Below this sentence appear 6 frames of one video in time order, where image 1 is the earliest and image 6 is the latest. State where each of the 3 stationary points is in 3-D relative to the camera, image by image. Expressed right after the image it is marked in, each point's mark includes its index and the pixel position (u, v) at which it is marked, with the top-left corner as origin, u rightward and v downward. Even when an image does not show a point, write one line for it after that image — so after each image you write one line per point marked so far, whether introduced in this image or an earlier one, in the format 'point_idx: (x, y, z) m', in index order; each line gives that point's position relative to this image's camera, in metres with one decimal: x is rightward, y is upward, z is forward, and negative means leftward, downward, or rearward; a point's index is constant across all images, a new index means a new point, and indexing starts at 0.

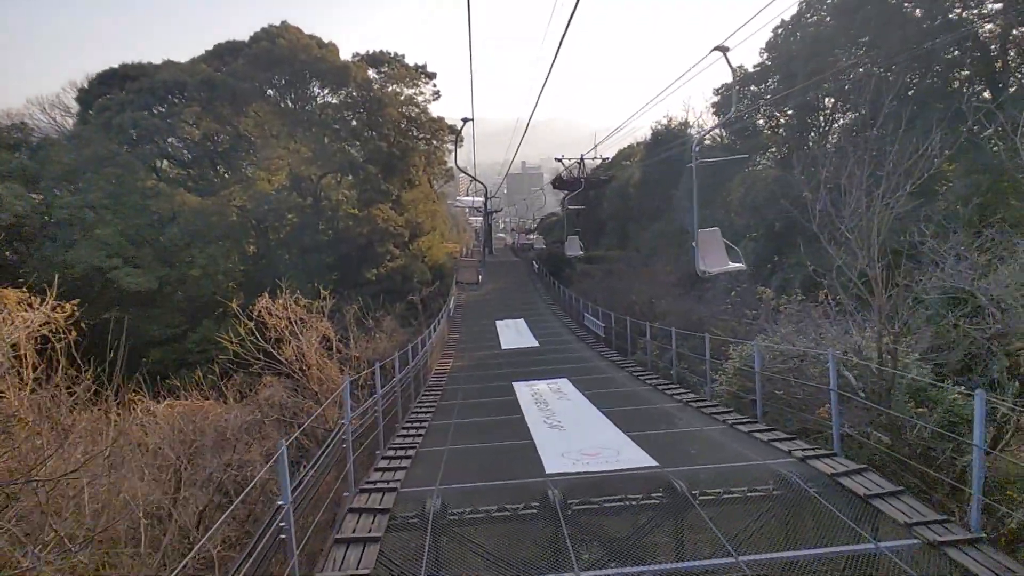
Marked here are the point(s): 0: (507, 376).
0: (-0.1, -1.9, +10.4) m
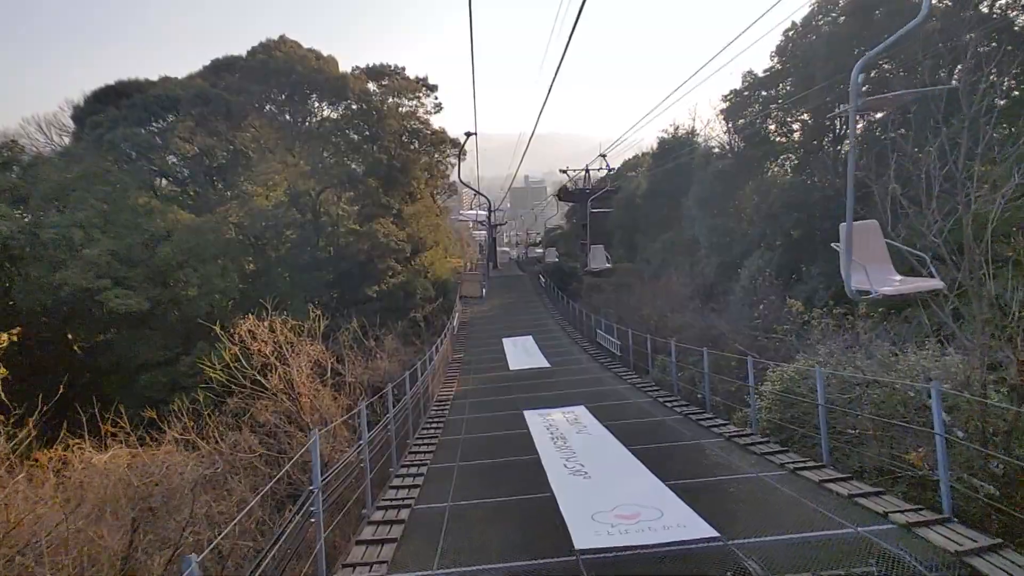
0: (+0.1, -2.2, +9.5) m
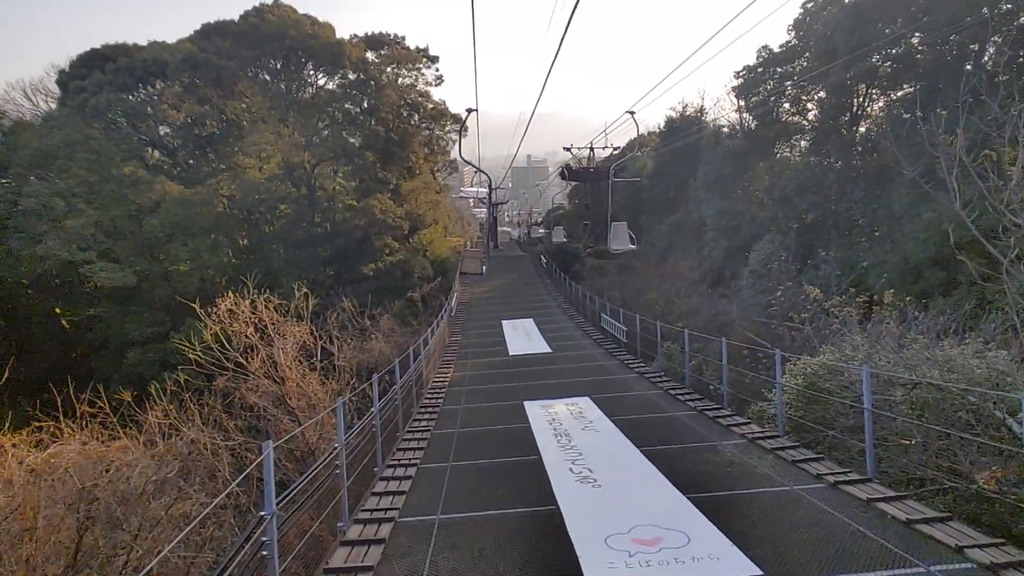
0: (+0.1, -1.8, +9.0) m
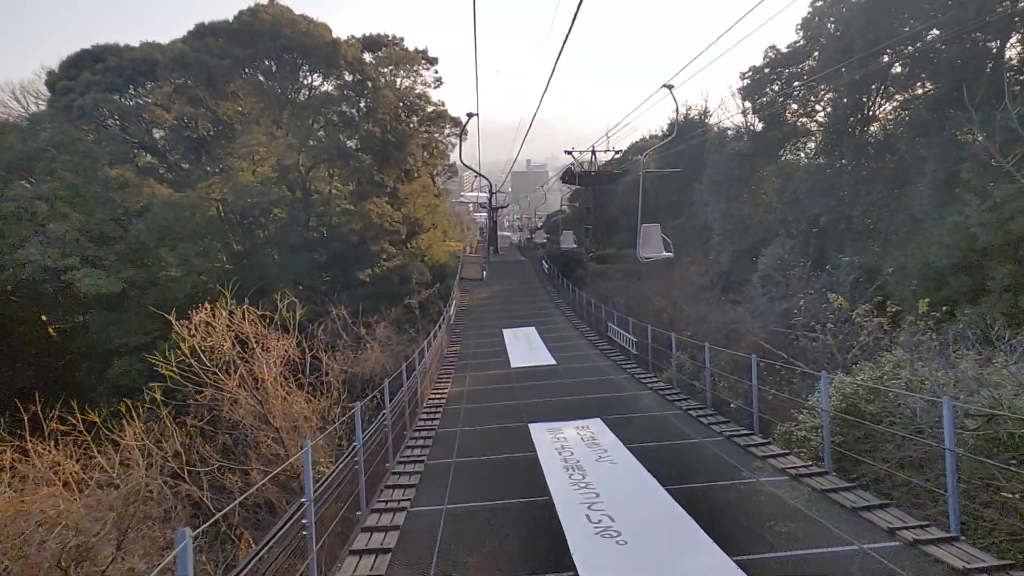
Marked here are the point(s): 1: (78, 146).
0: (+0.1, -2.0, +8.3) m
1: (-14.4, +4.7, +16.9) m
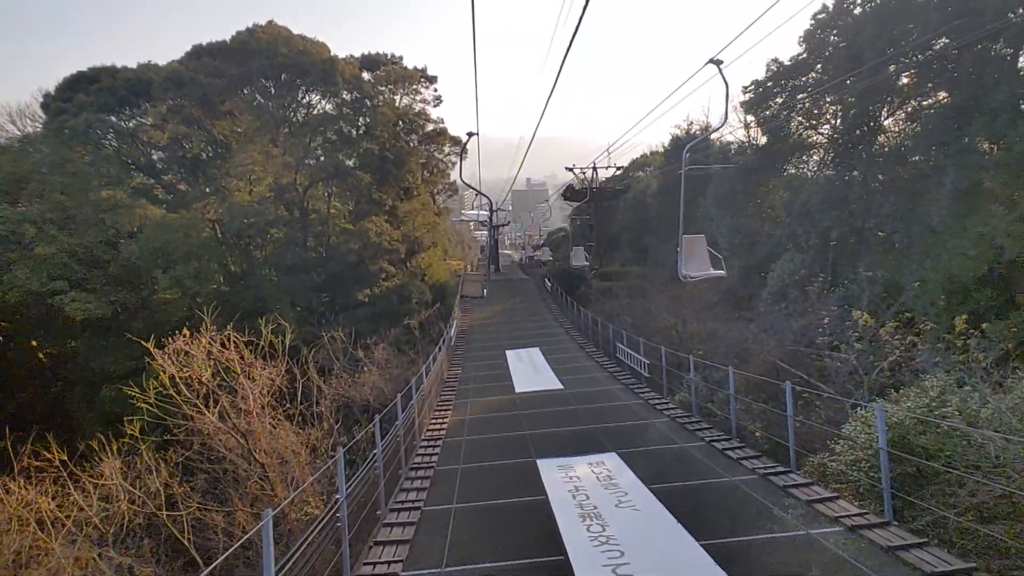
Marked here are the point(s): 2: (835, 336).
0: (+0.2, -2.3, +7.7) m
1: (-14.4, +3.9, +16.6) m
2: (+6.5, -1.0, +10.3) m
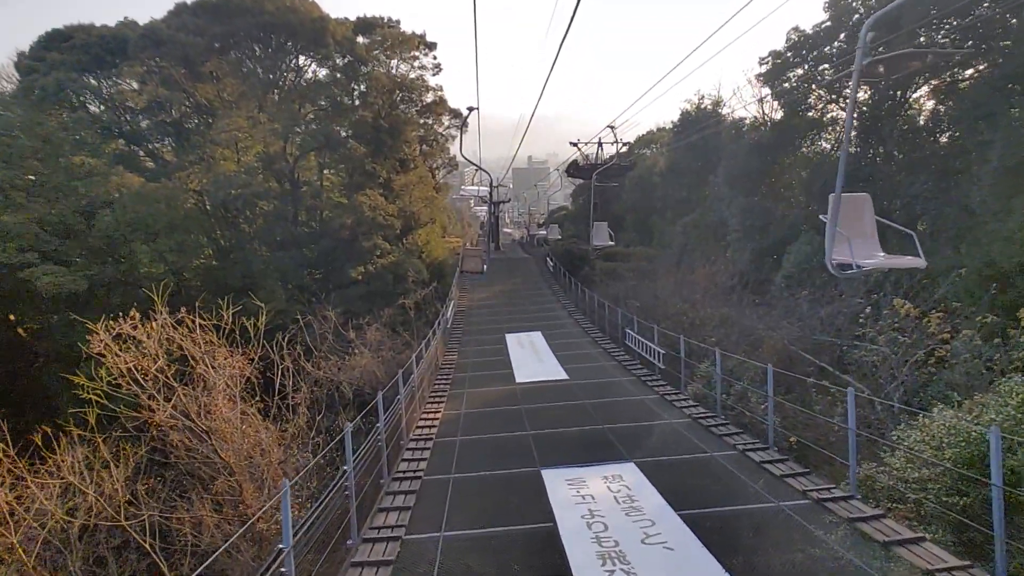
0: (+0.2, -2.0, +6.9) m
1: (-14.3, +4.8, +15.5) m
2: (+6.6, -0.7, +9.5) m
